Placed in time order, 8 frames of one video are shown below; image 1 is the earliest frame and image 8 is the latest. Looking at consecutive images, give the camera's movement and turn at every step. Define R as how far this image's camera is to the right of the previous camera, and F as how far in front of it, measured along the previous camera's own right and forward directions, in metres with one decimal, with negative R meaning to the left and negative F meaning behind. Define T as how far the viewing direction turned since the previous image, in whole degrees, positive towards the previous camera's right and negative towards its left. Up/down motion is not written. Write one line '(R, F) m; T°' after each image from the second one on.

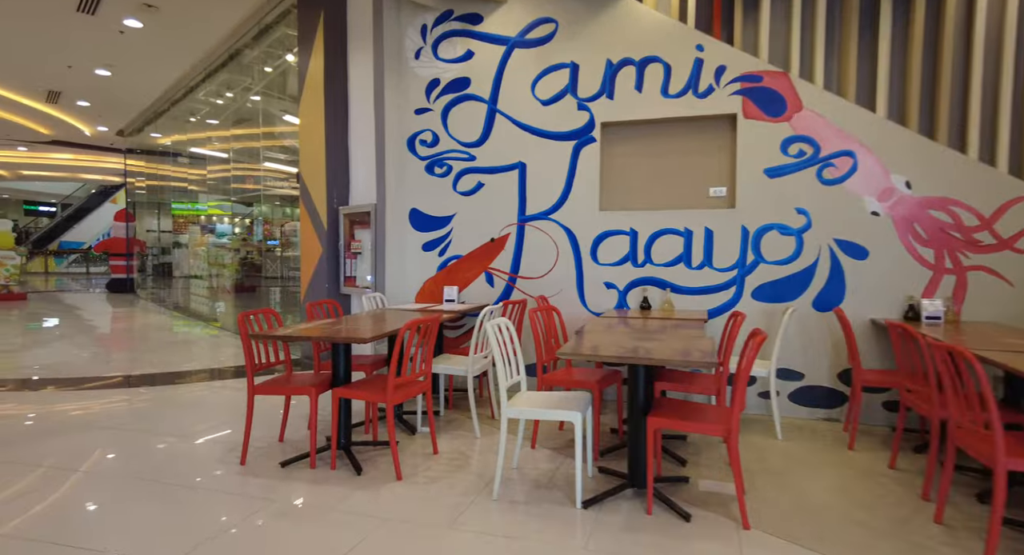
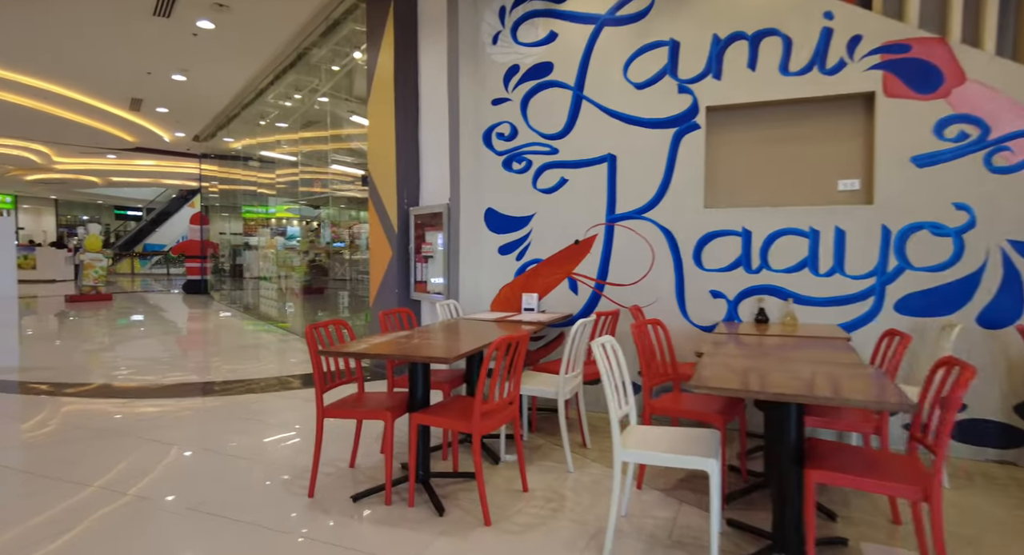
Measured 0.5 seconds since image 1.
(-0.3, +0.4) m; -6°
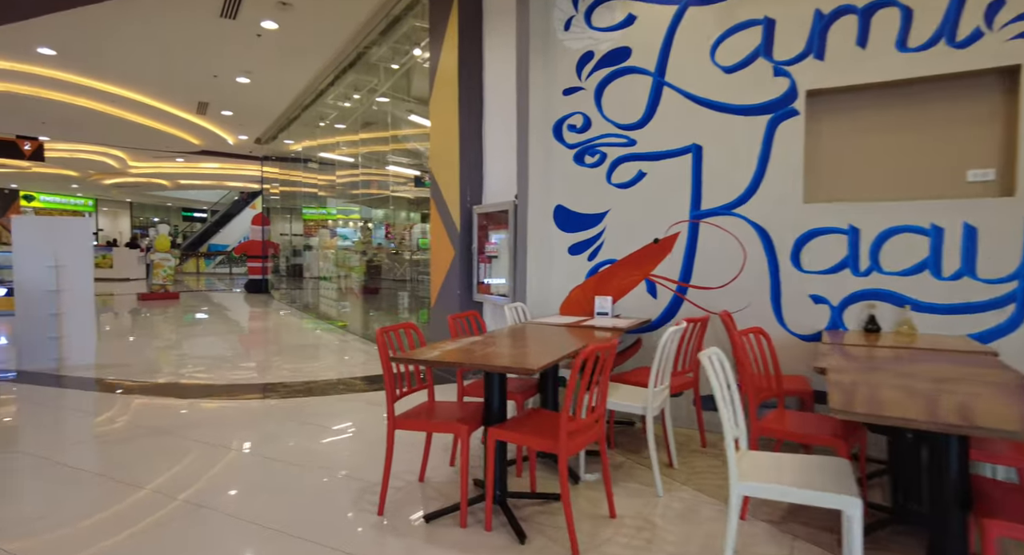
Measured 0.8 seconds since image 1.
(-0.2, +0.2) m; -5°
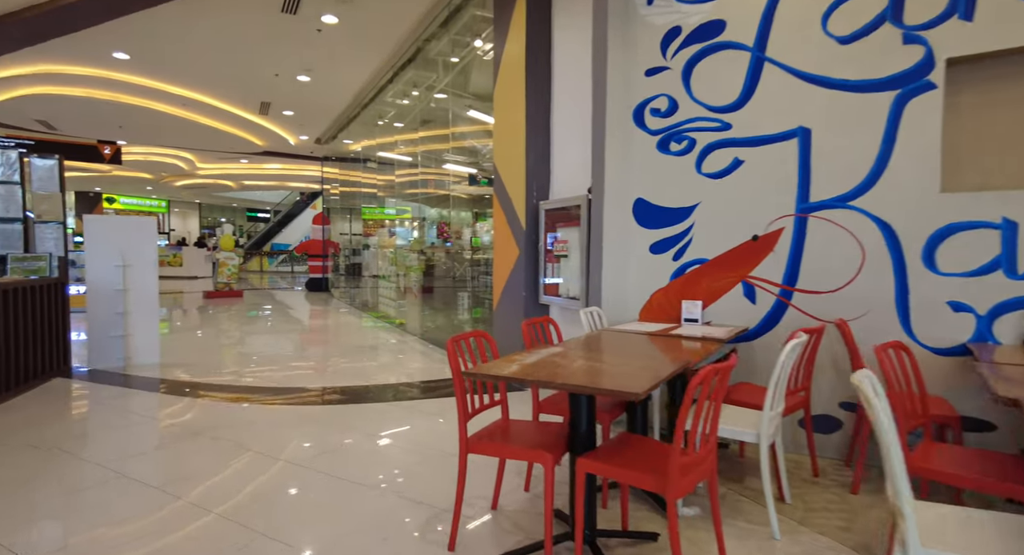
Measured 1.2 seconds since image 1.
(-0.2, +0.3) m; -6°
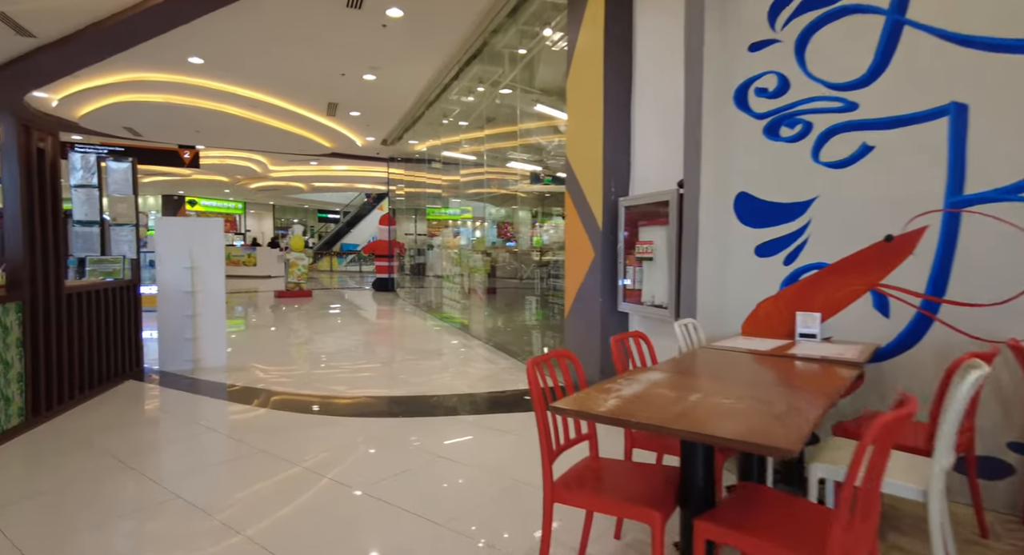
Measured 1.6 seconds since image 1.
(-0.1, +0.4) m; -7°
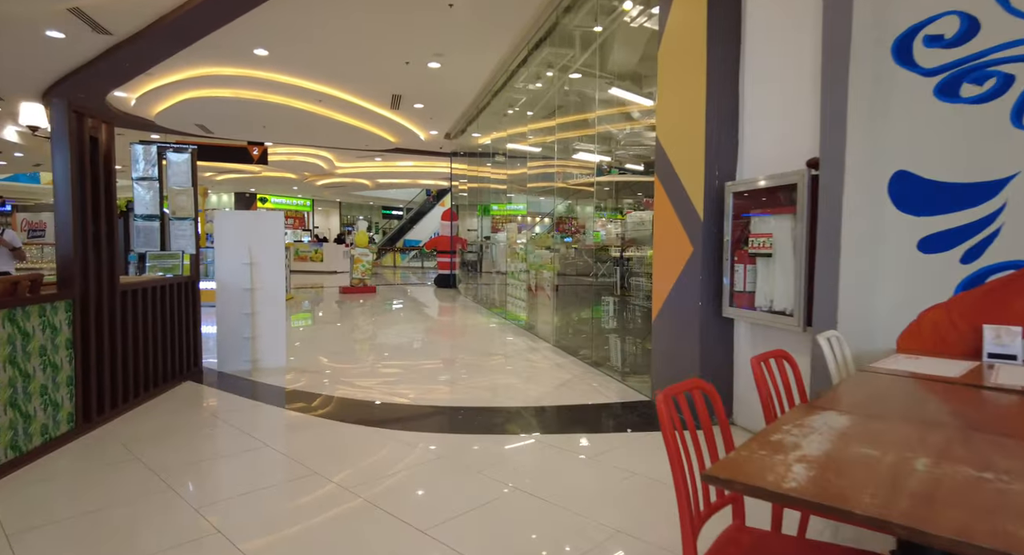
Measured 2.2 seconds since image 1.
(-0.2, +0.5) m; -7°
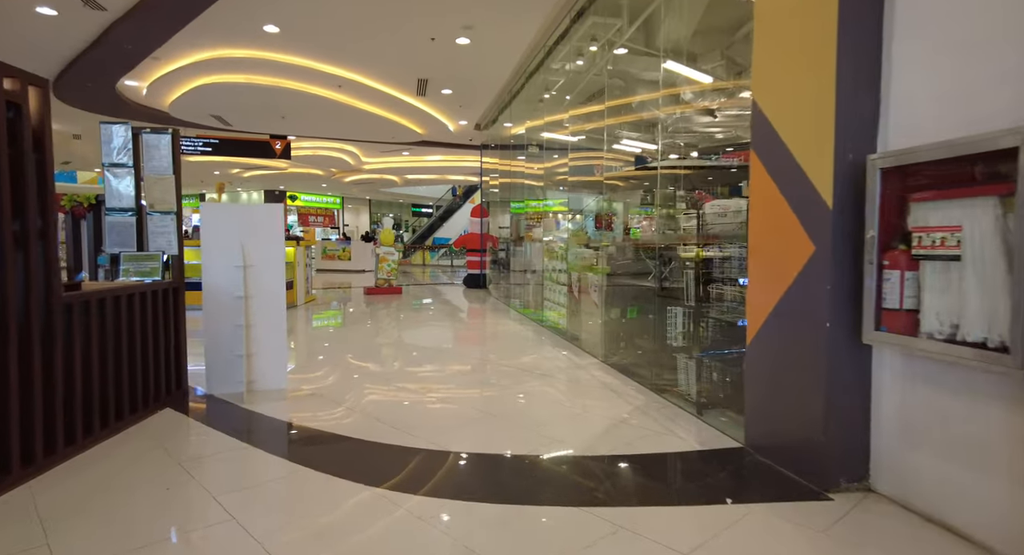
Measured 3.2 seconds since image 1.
(-0.1, +0.8) m; -3°
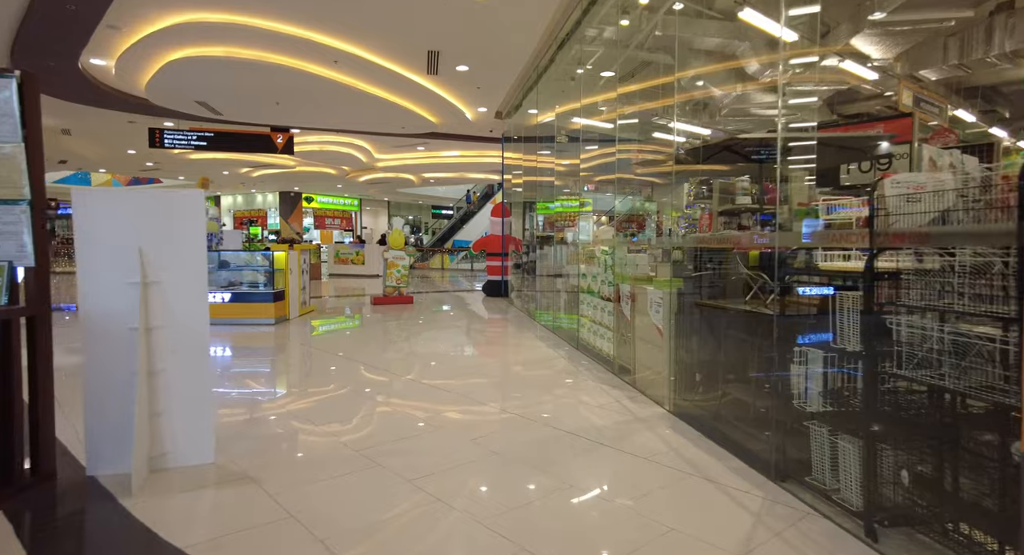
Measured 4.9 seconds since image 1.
(-0.1, +1.3) m; -3°
